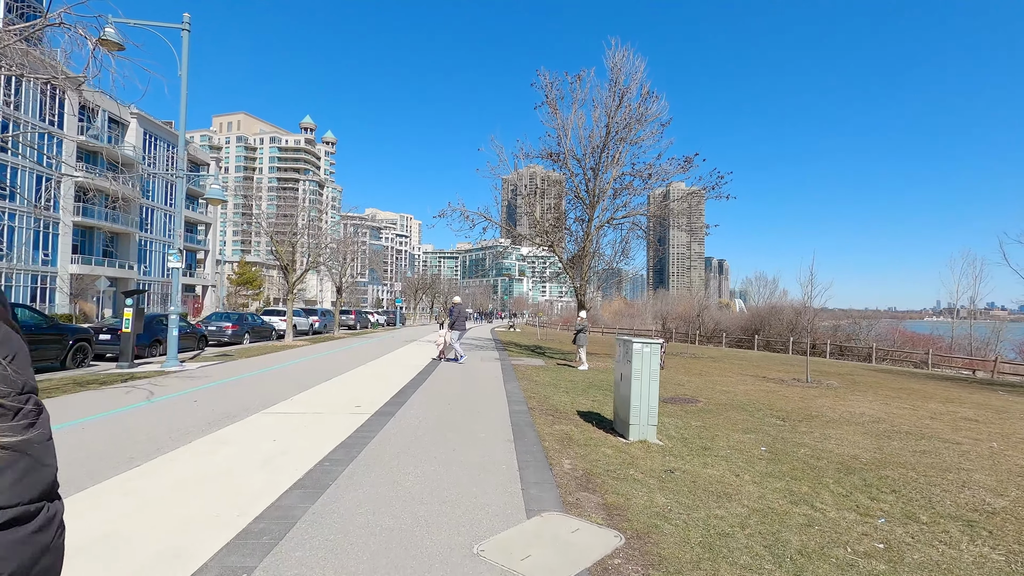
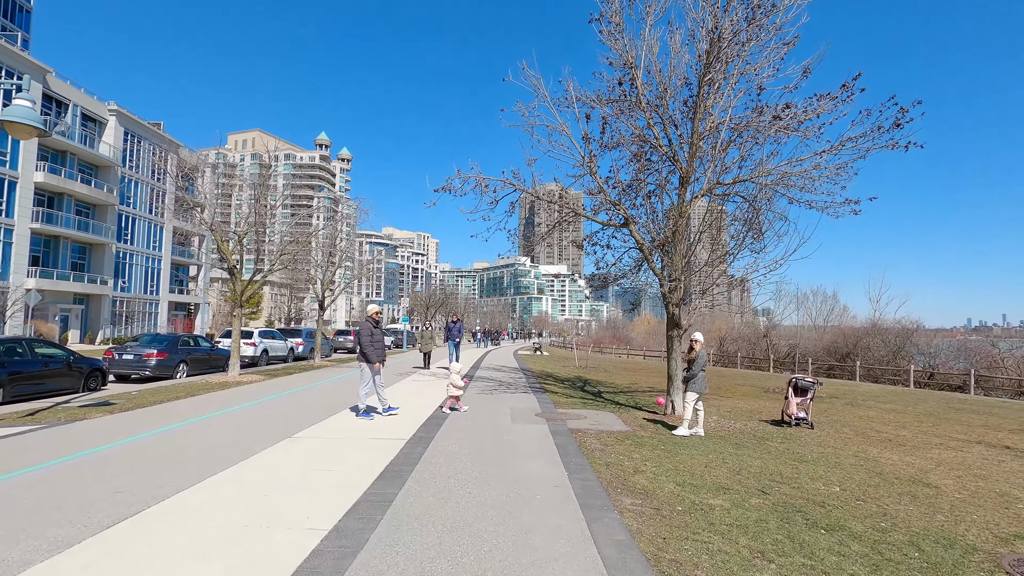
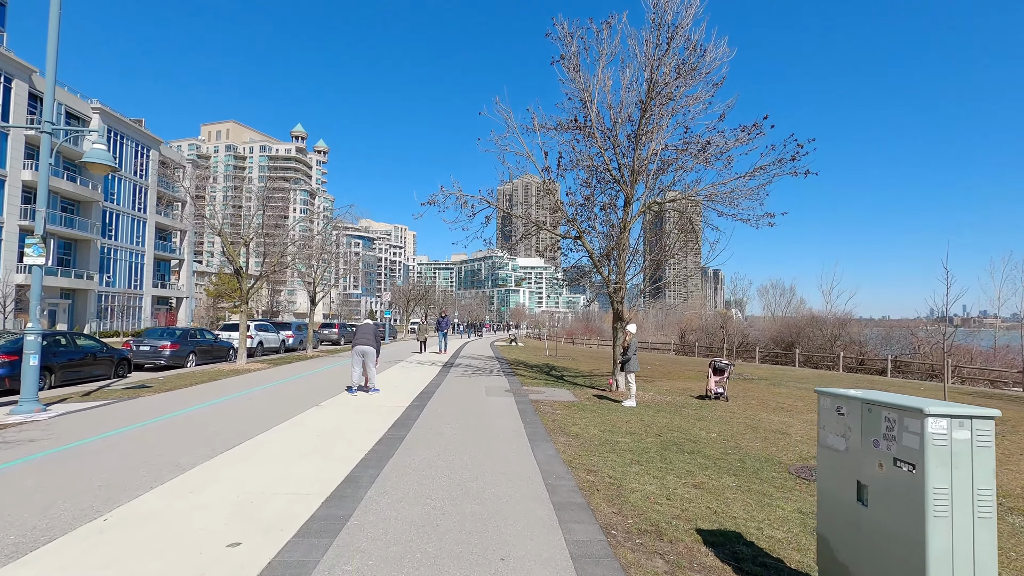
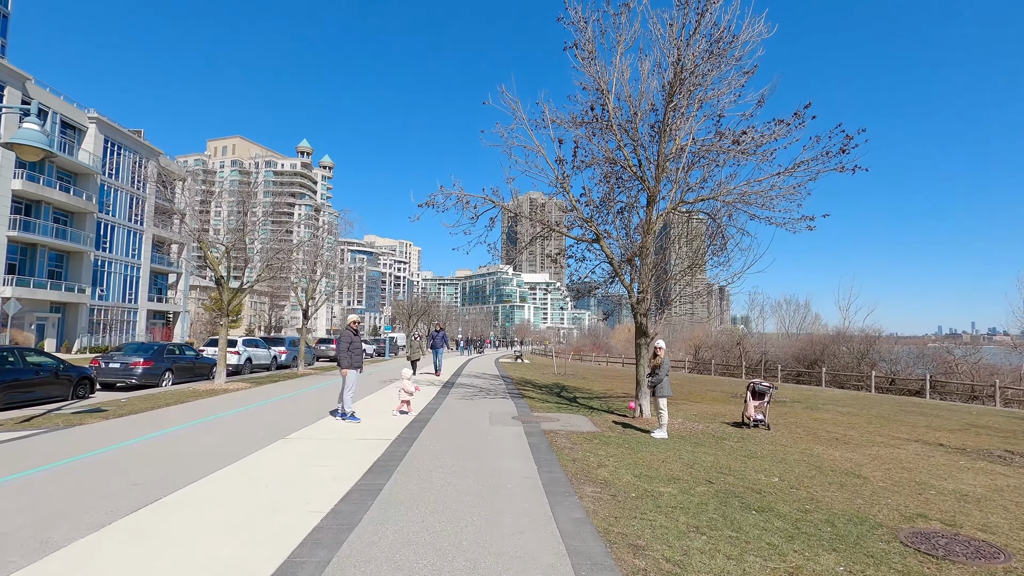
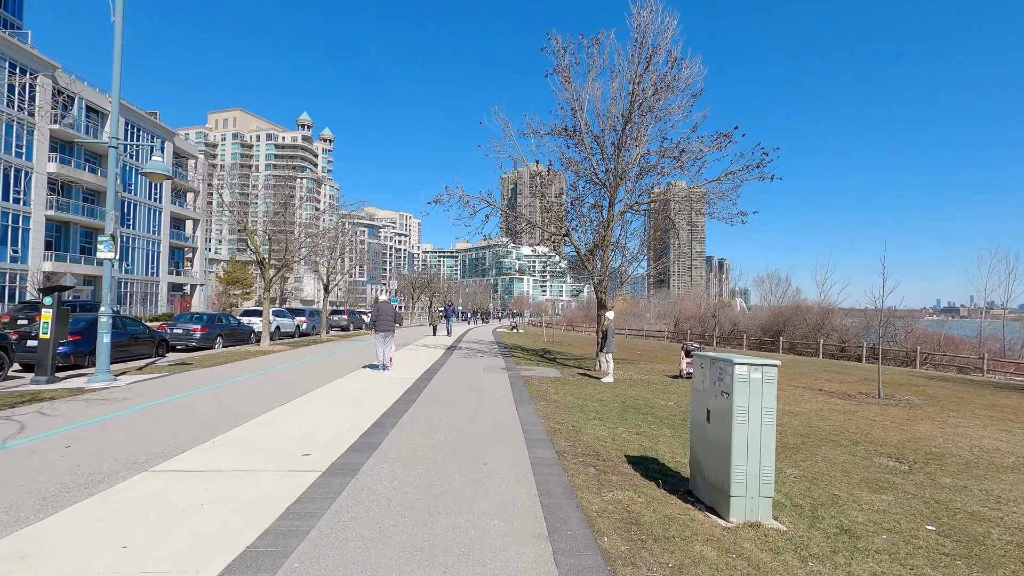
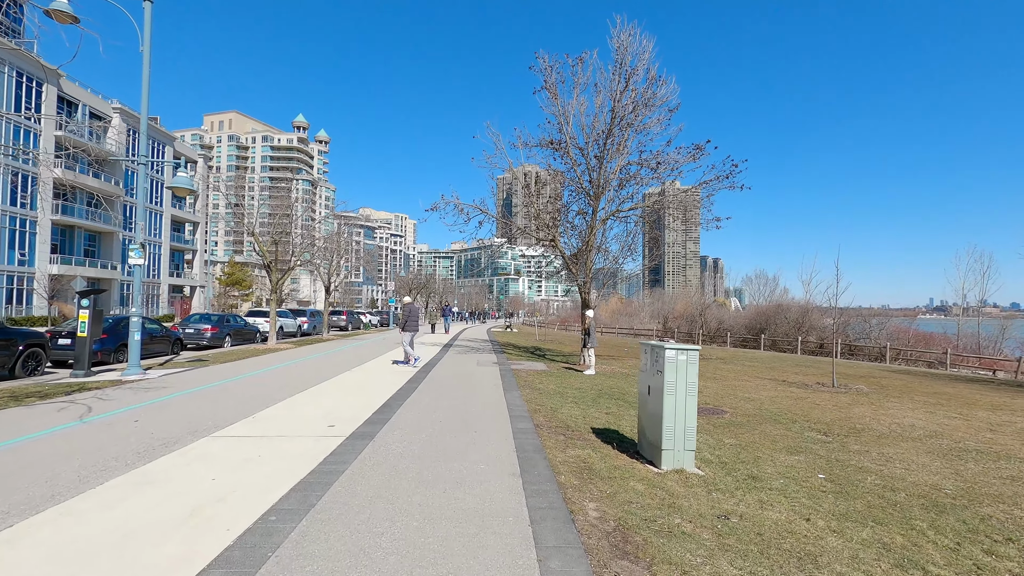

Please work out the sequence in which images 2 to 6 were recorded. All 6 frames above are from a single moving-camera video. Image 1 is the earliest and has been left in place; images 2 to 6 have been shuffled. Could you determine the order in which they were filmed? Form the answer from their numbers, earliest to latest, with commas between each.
6, 5, 3, 4, 2
